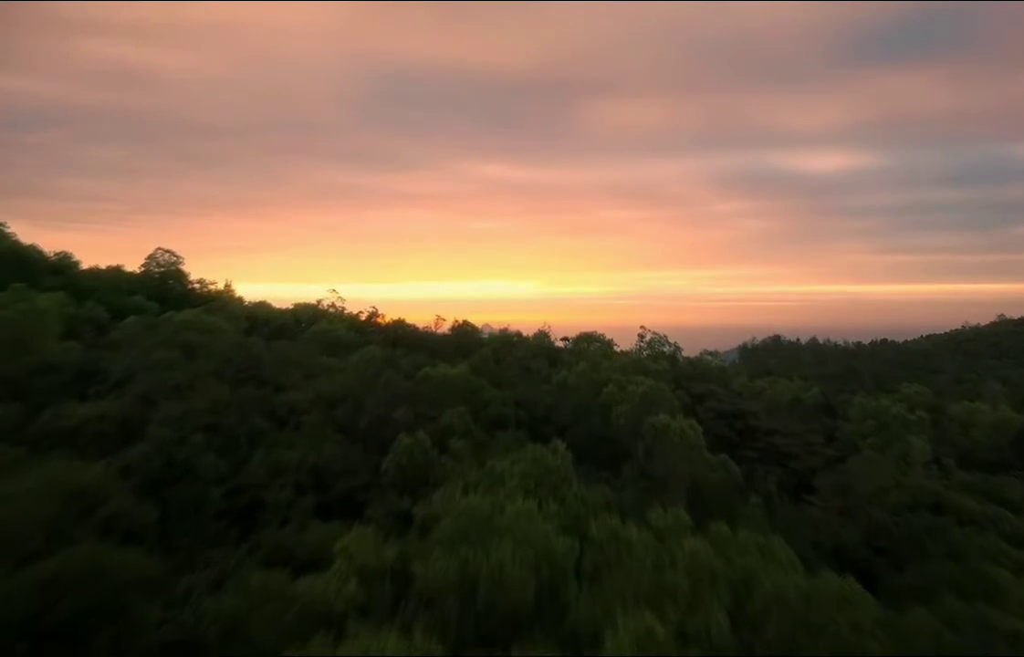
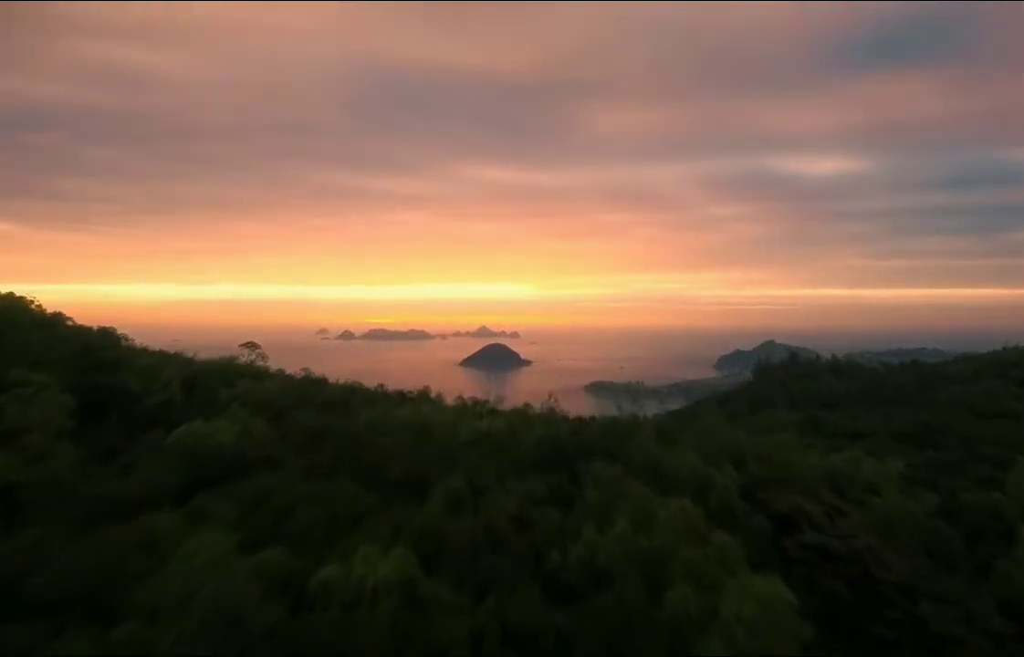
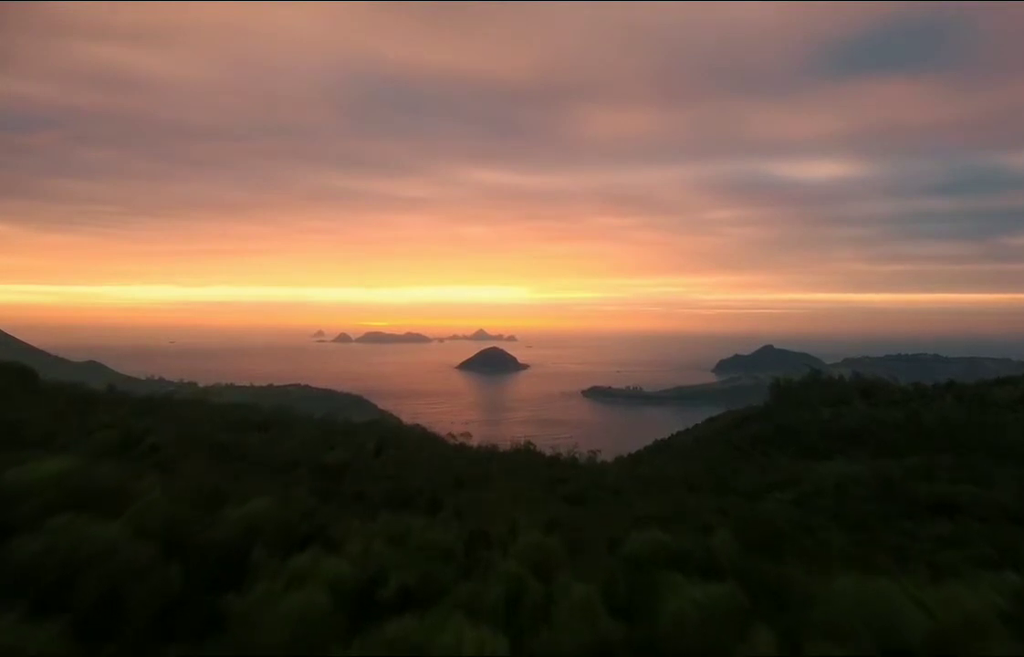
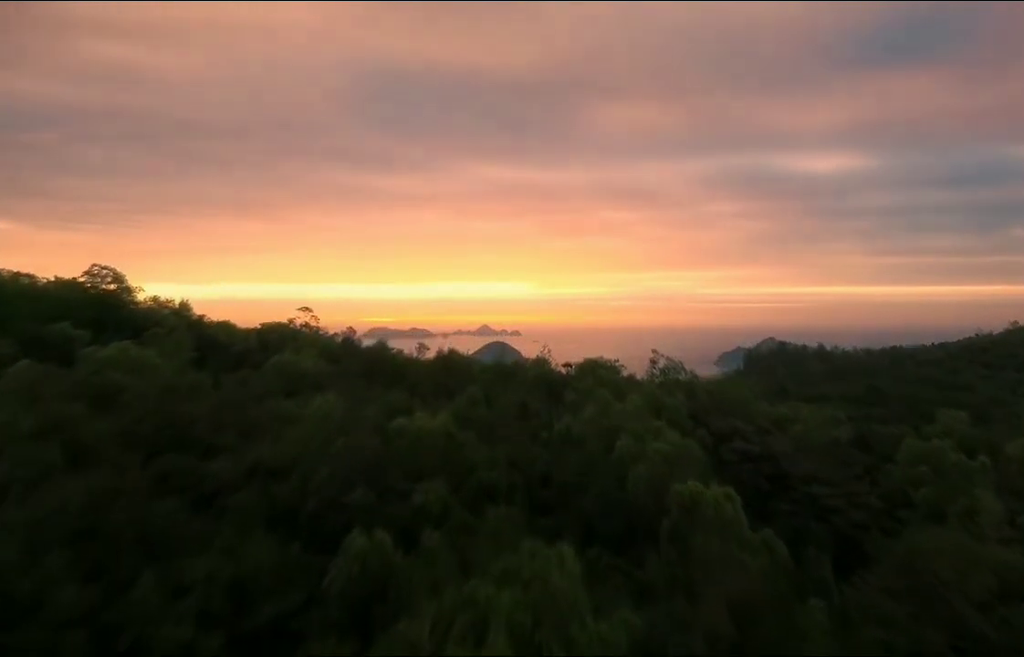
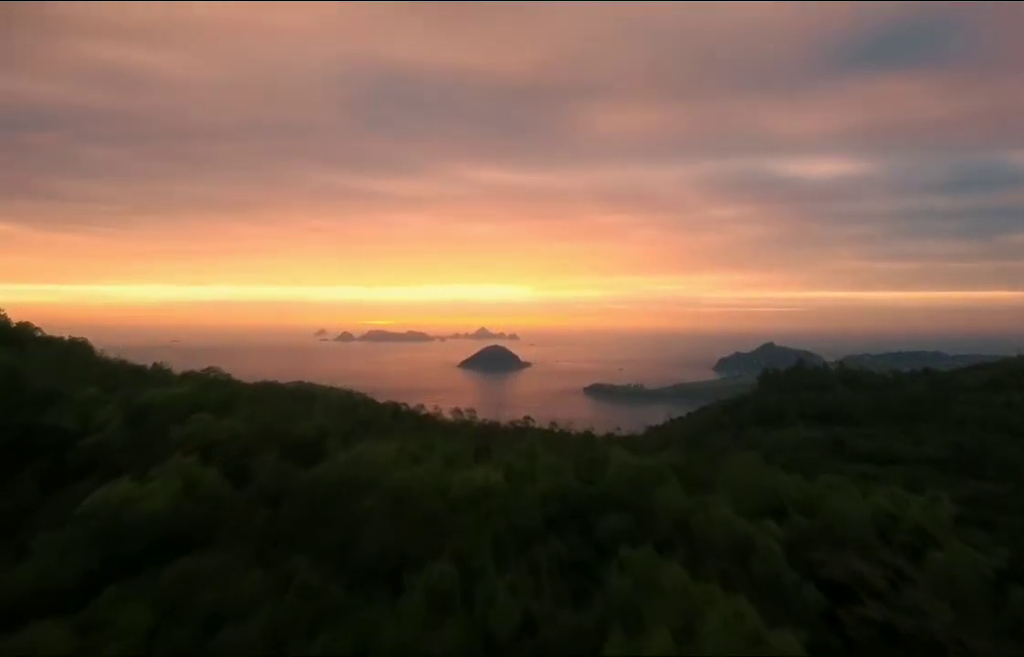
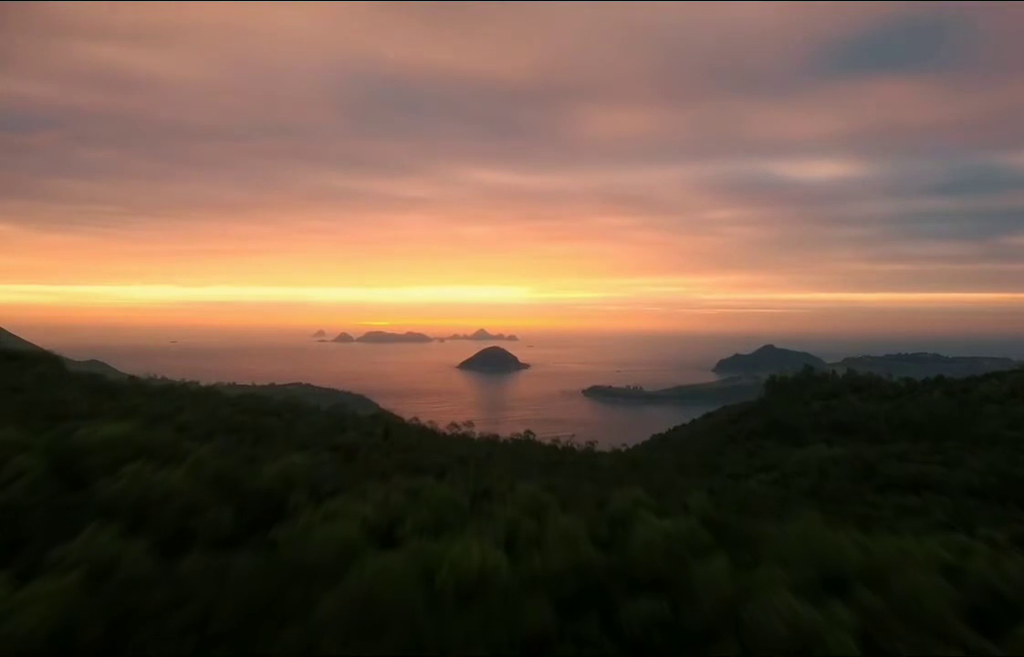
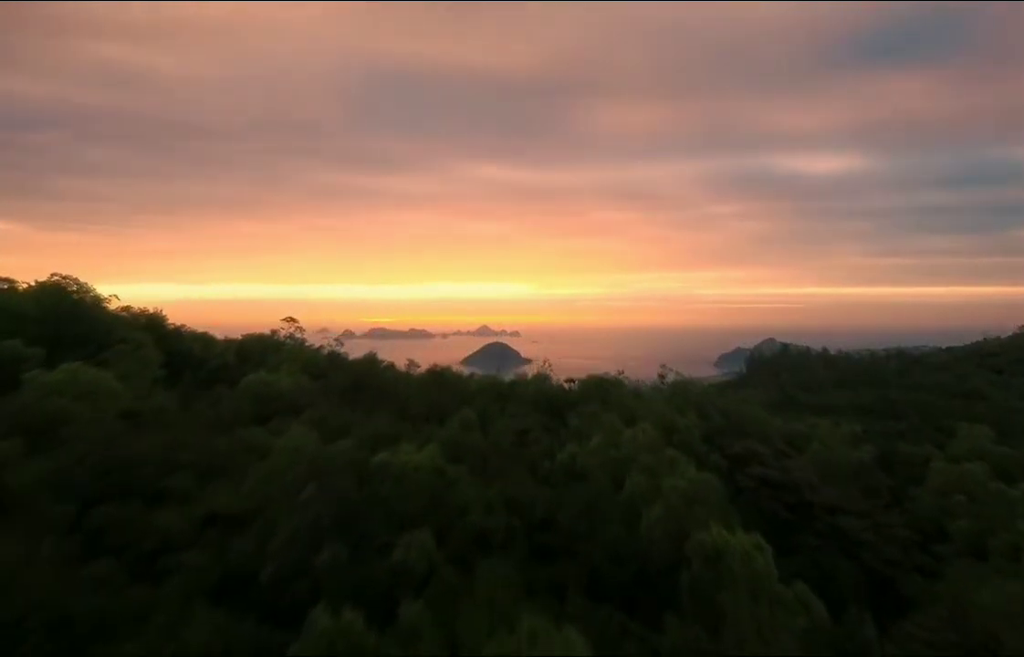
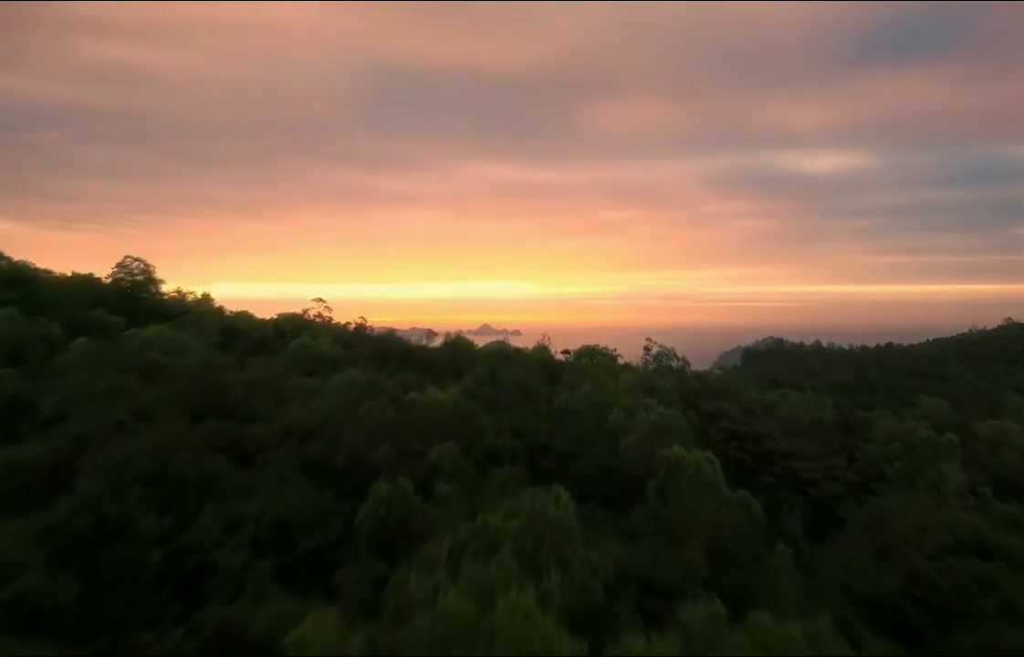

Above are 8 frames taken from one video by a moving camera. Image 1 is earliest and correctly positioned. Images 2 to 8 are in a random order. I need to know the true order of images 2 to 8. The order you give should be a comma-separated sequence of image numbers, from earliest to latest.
8, 4, 7, 2, 5, 6, 3
